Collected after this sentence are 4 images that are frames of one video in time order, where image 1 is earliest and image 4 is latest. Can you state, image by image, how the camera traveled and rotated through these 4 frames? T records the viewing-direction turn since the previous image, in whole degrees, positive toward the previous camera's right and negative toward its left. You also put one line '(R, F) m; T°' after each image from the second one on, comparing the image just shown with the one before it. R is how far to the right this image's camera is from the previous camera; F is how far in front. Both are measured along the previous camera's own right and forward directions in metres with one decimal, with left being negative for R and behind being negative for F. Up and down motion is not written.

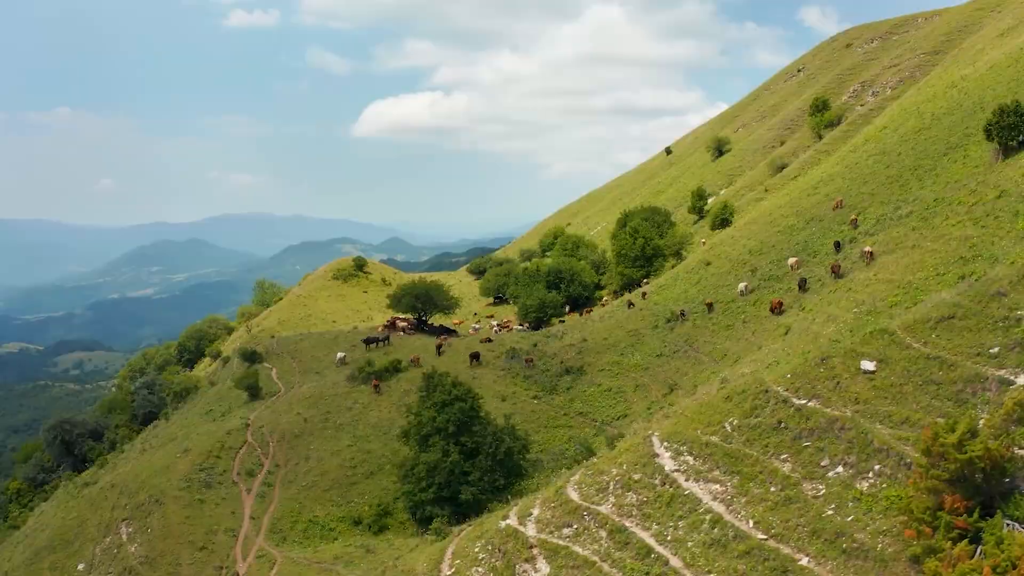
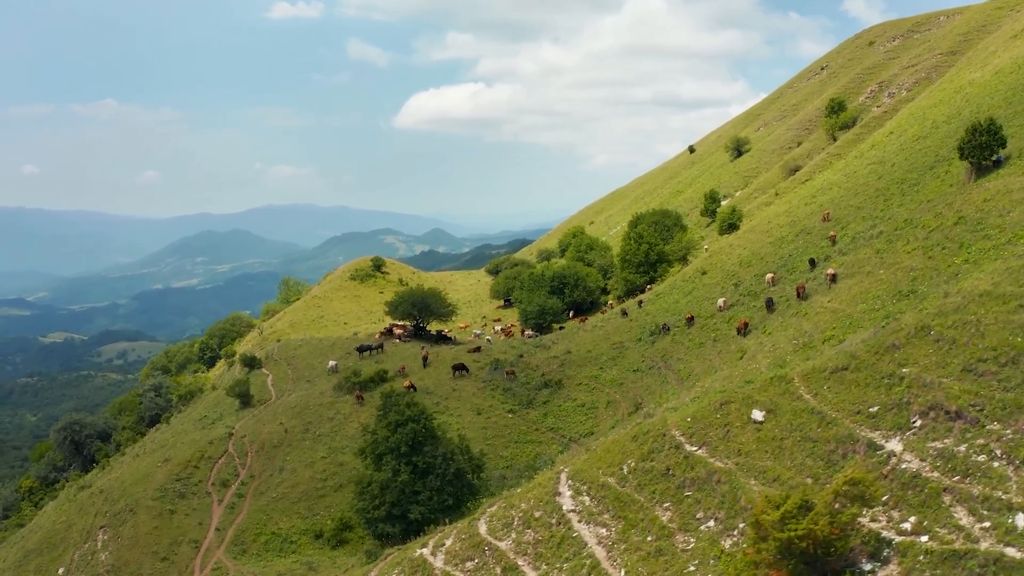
(+4.3, -0.2) m; -3°
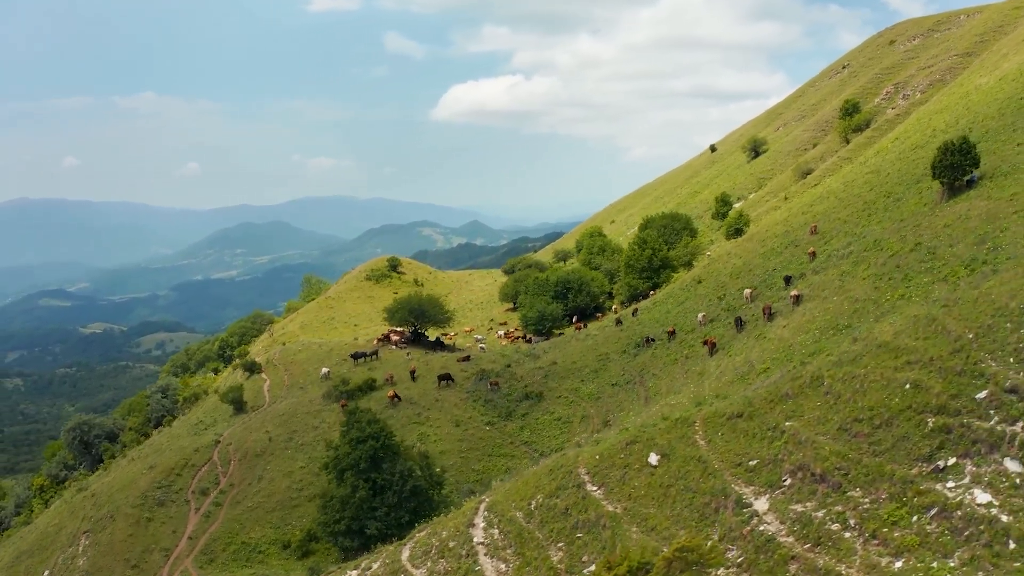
(+3.8, -0.2) m; -3°
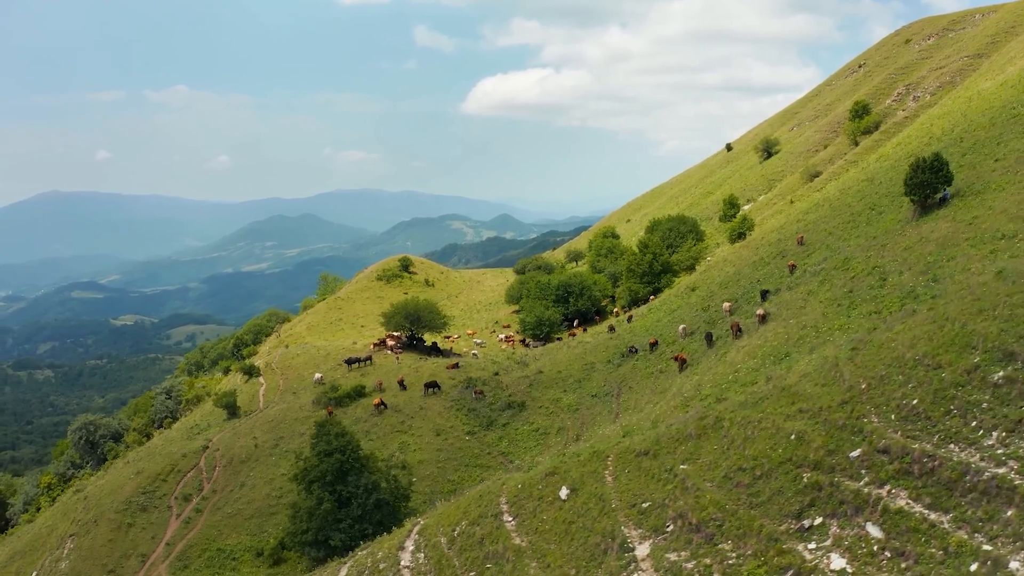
(+3.2, -0.2) m; -2°
